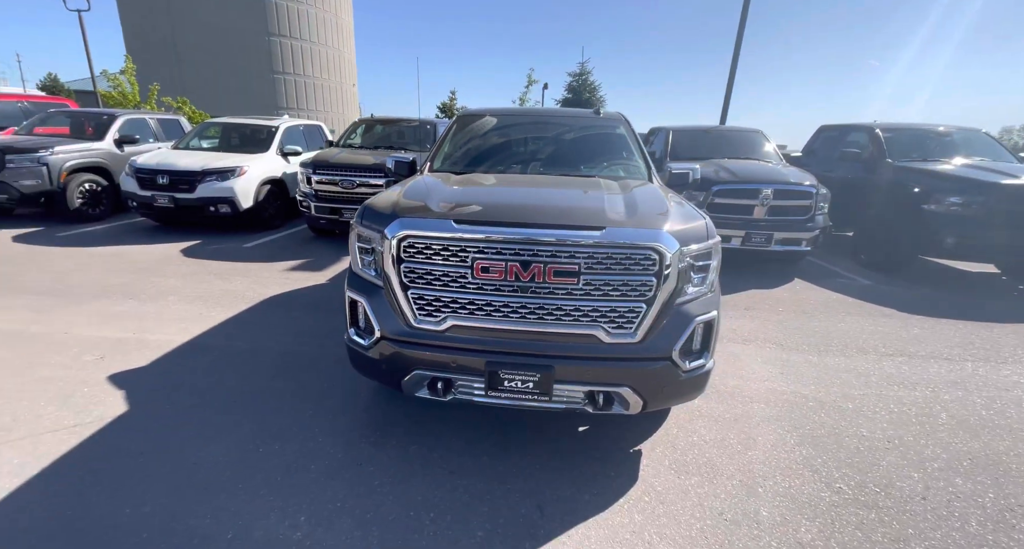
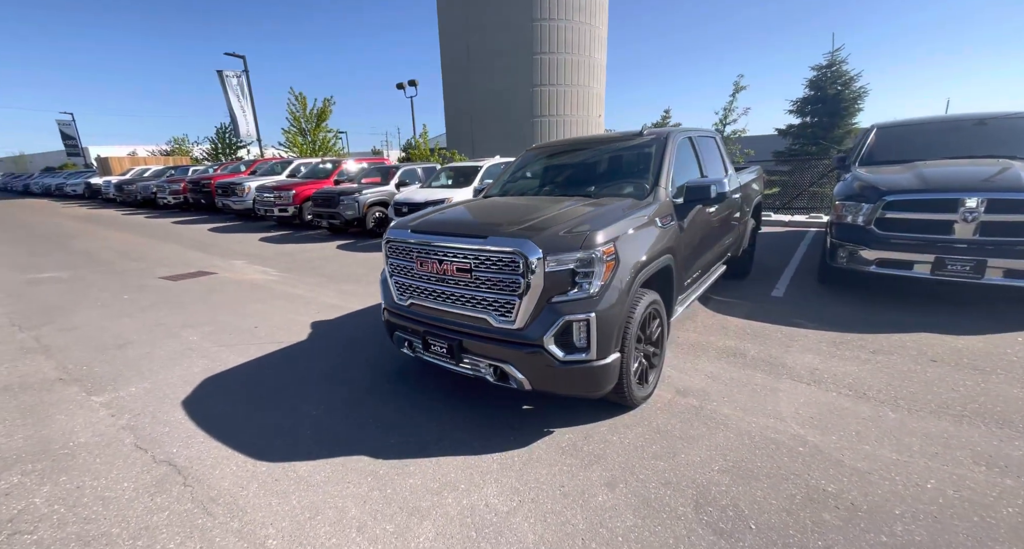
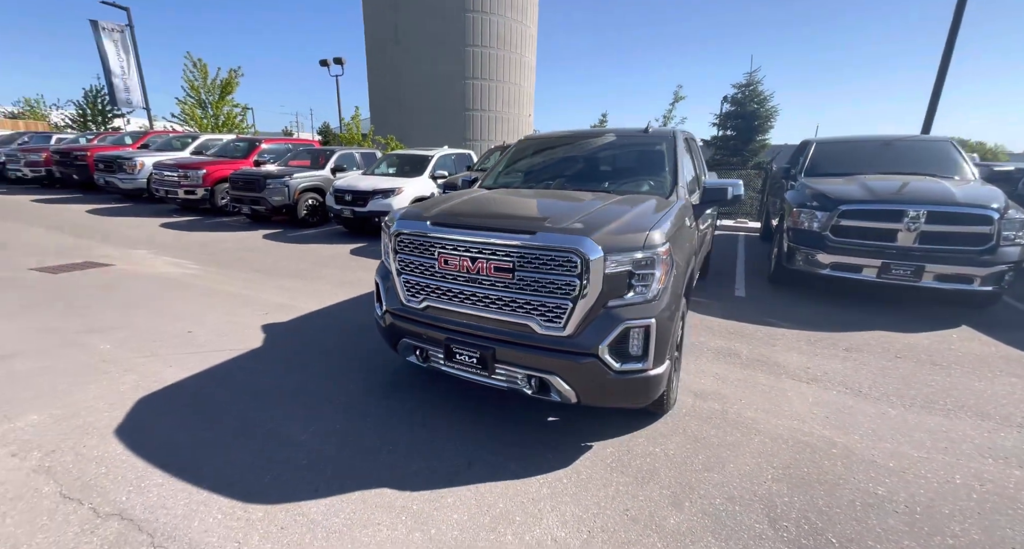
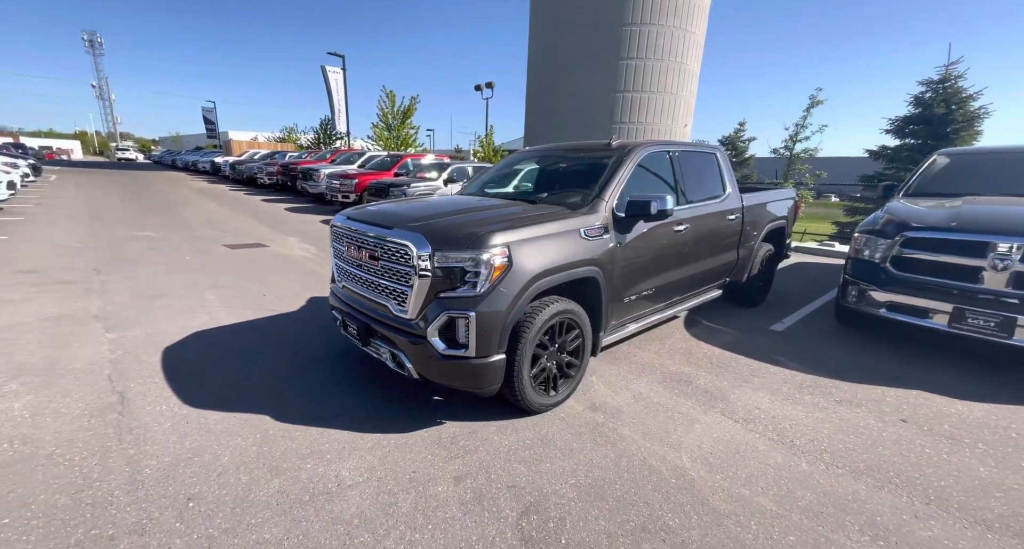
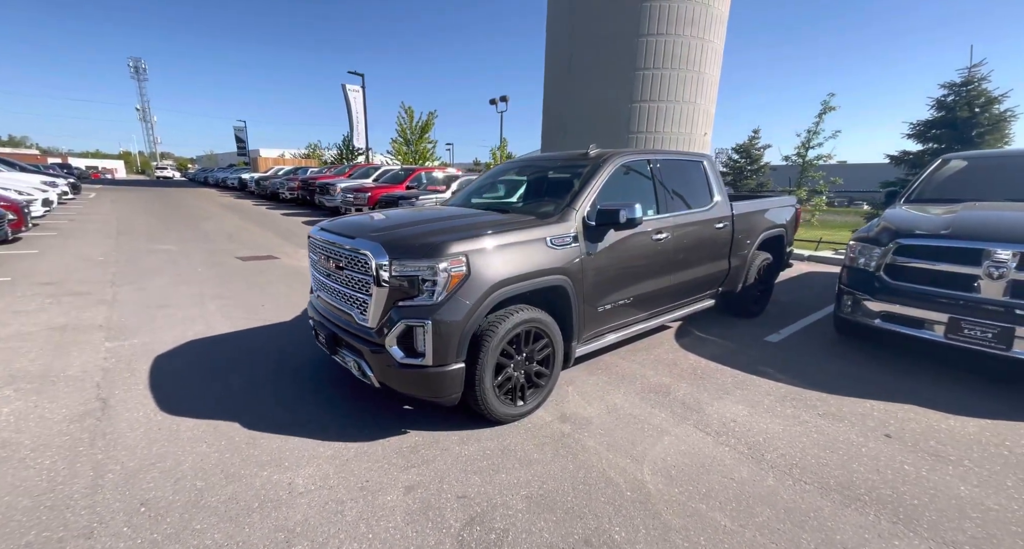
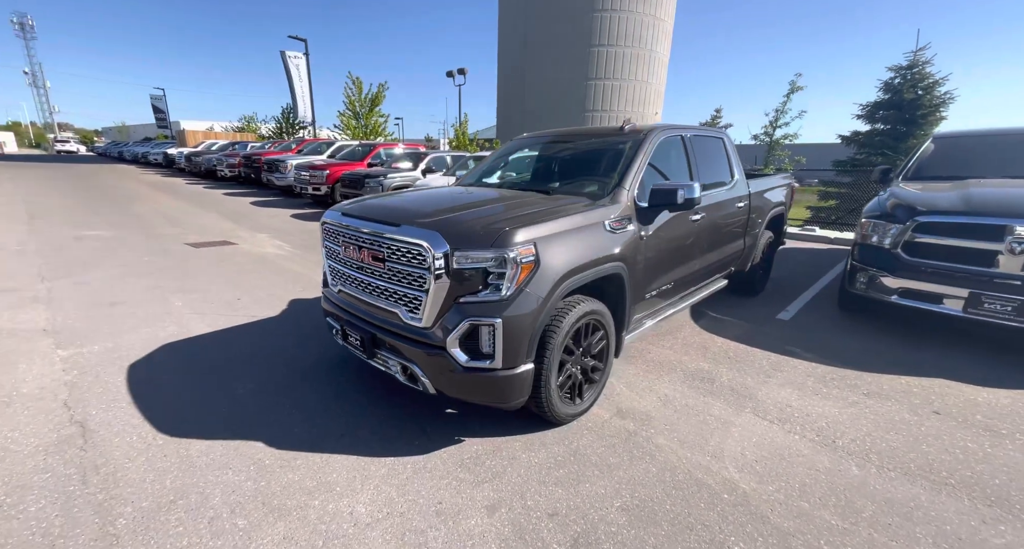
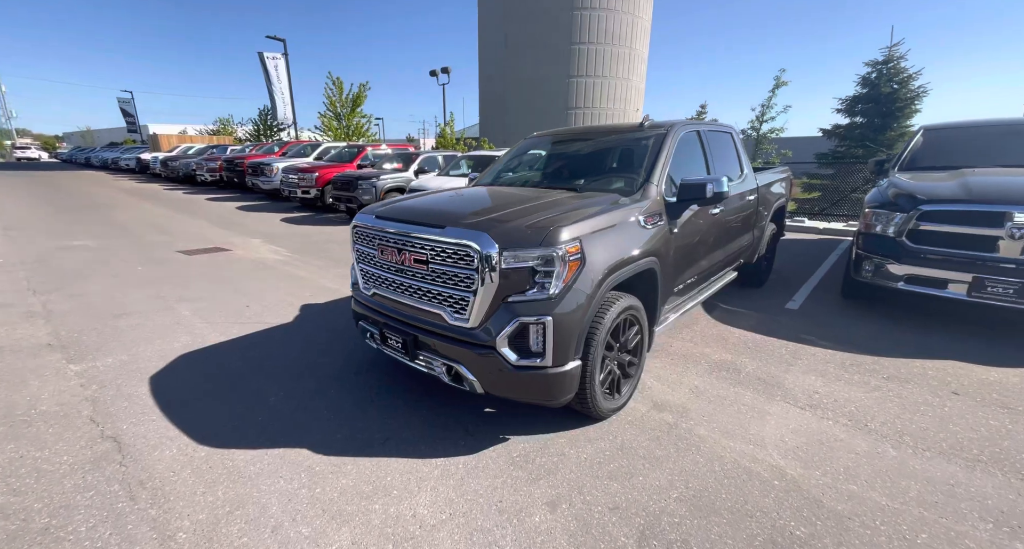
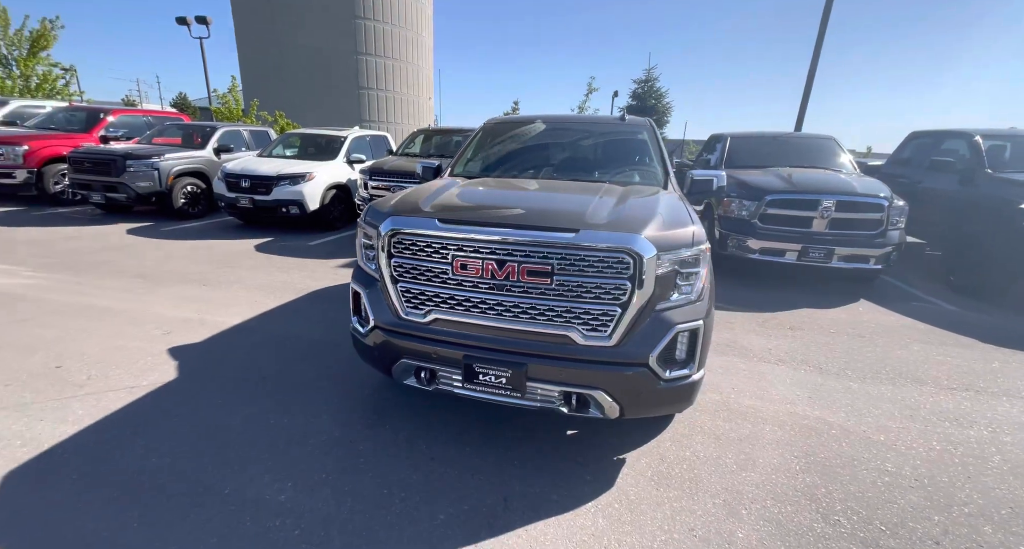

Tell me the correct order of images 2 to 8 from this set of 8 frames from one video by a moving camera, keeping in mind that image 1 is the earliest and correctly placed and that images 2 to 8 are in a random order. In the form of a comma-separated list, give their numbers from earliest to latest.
8, 3, 2, 7, 6, 4, 5
